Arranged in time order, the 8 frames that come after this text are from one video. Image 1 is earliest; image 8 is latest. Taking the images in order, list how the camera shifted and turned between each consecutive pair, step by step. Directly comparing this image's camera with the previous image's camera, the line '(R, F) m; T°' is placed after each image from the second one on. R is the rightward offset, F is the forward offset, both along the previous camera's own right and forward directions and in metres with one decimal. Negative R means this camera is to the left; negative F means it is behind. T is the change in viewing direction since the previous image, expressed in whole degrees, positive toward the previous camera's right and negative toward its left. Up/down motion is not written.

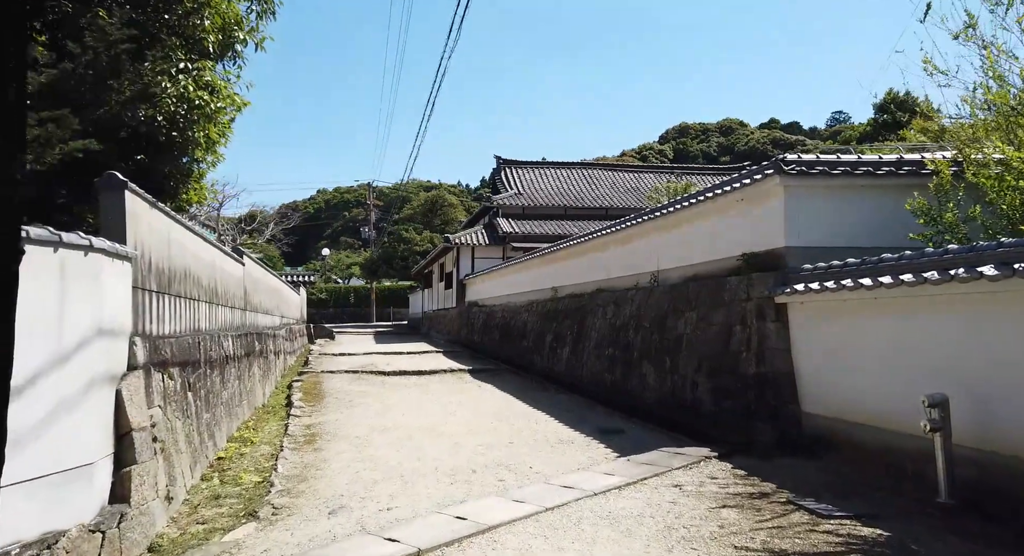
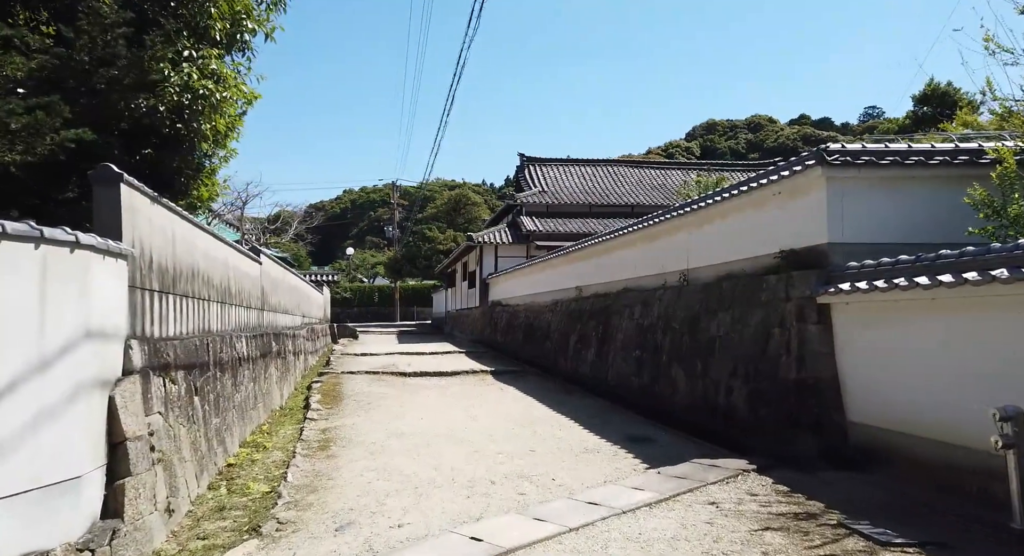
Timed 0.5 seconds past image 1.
(0.0, +0.3) m; -2°
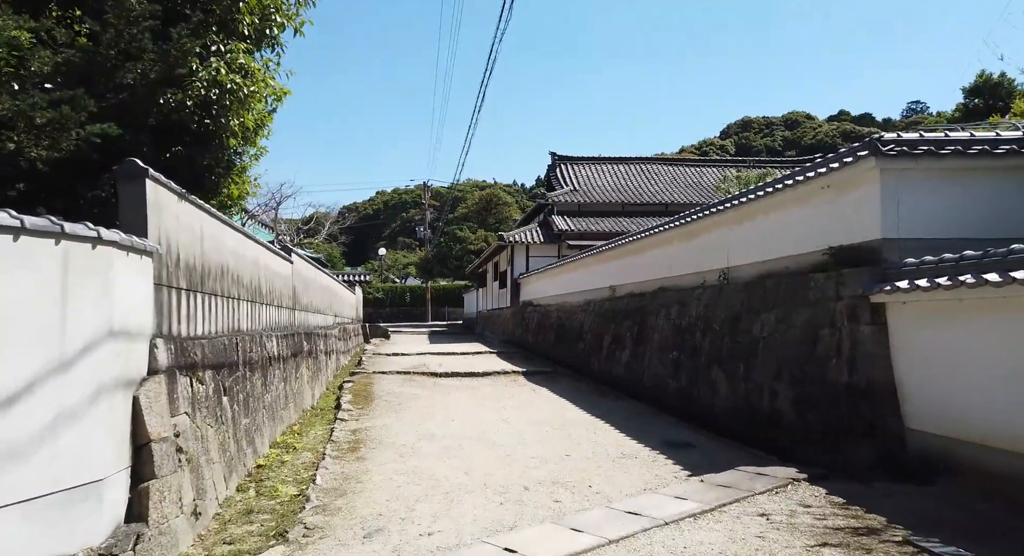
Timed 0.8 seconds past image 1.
(0.0, +0.2) m; -3°
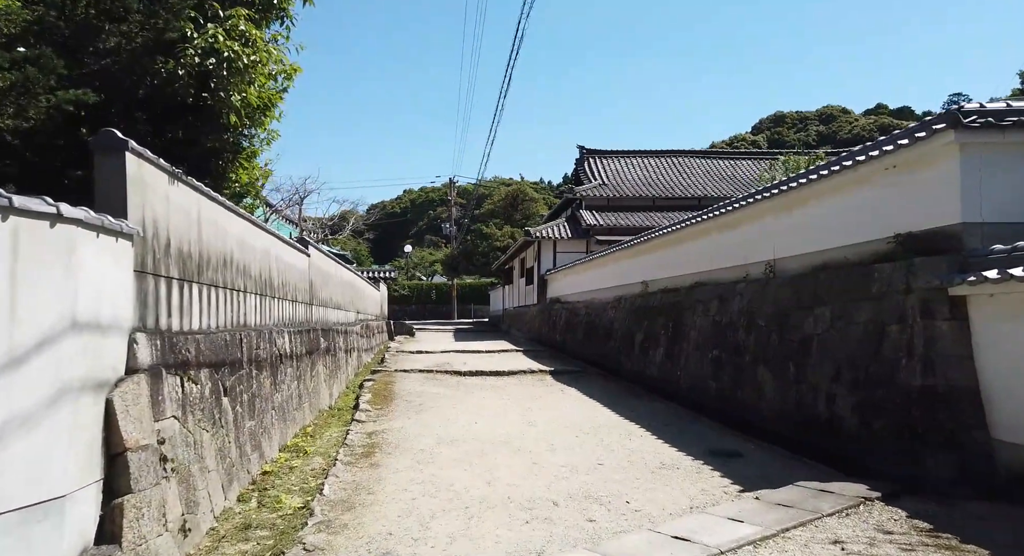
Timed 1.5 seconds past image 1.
(0.0, +0.5) m; -2°
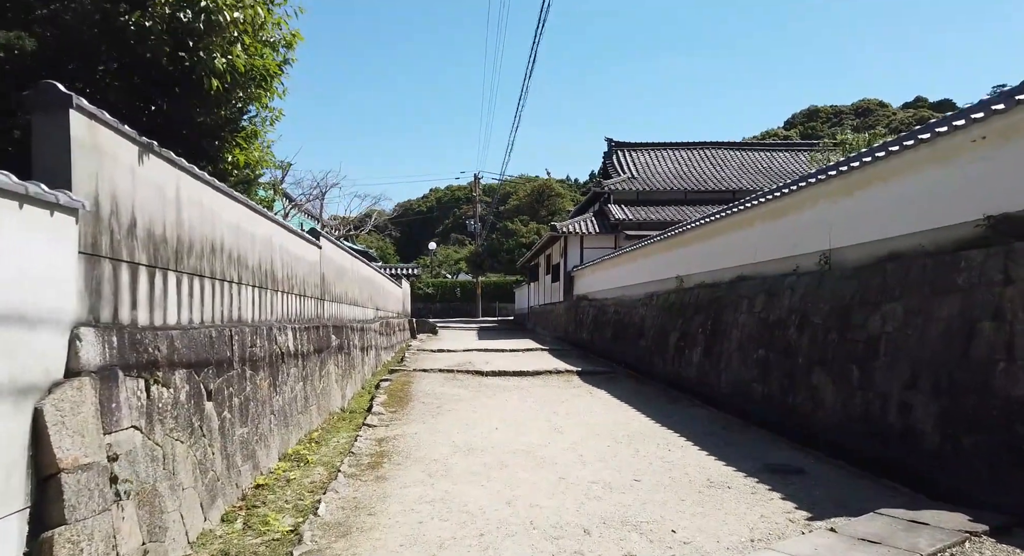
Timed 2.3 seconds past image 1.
(0.0, +0.6) m; -2°
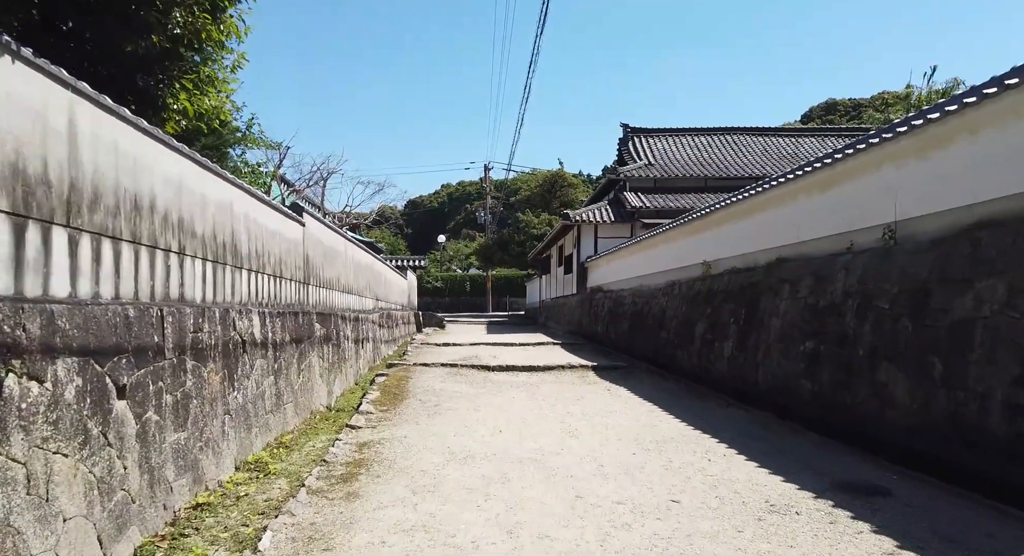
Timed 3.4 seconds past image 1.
(0.0, +1.0) m; -1°
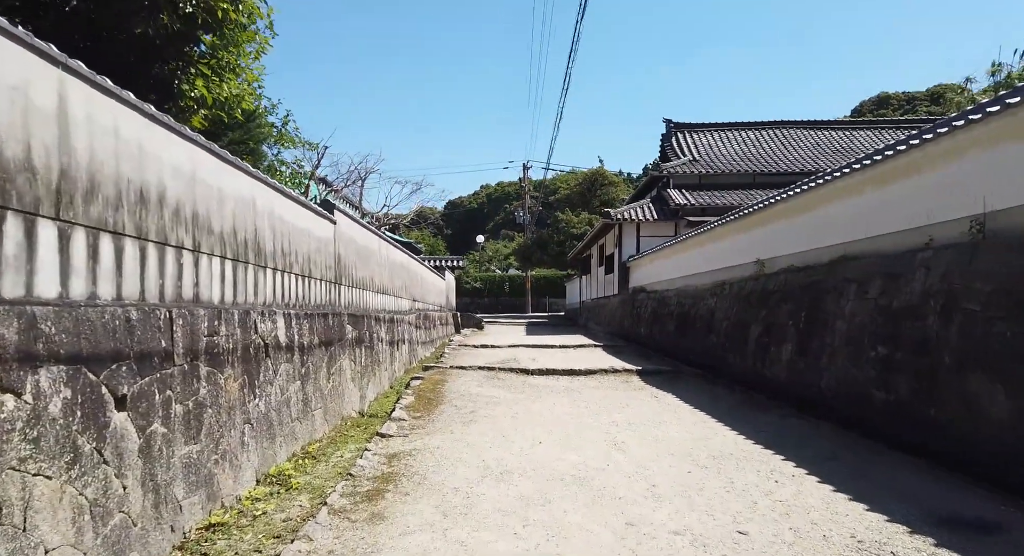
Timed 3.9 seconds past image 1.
(0.0, +0.4) m; -3°
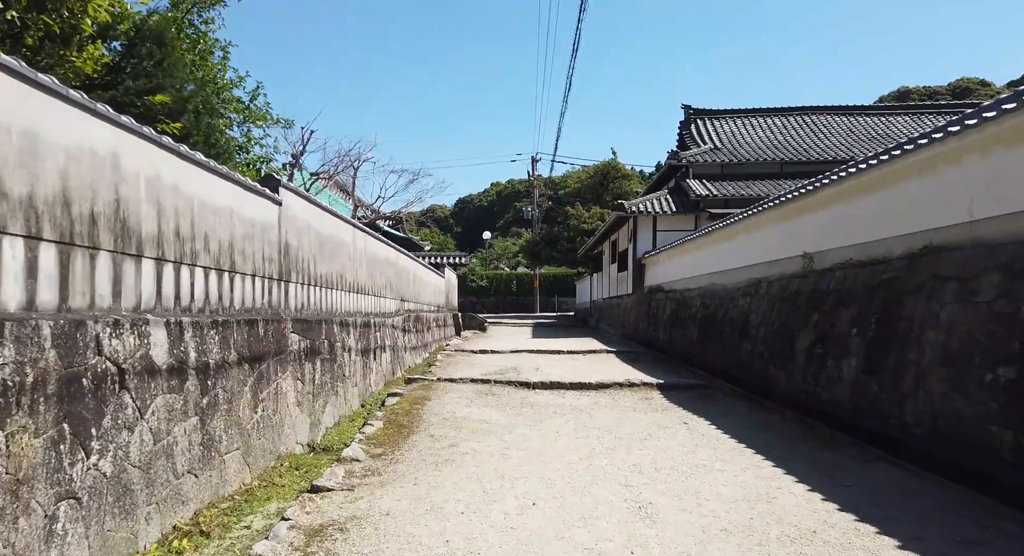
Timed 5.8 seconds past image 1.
(+0.2, +1.5) m; -1°
